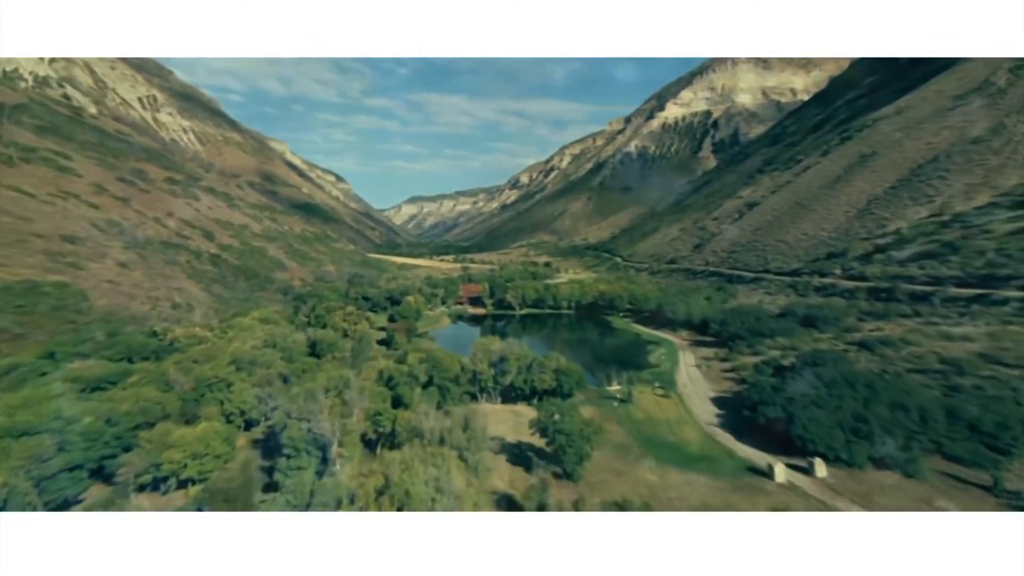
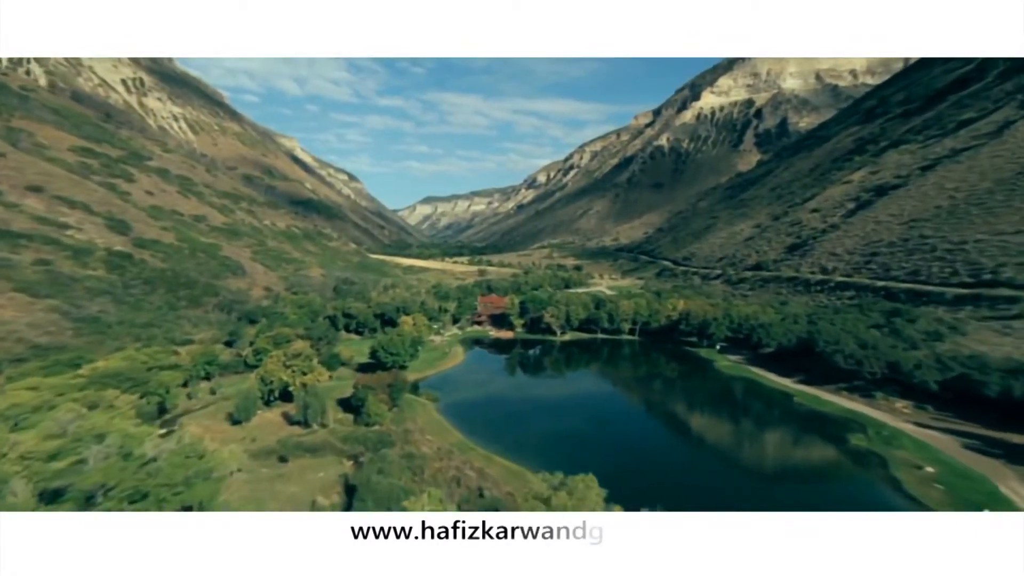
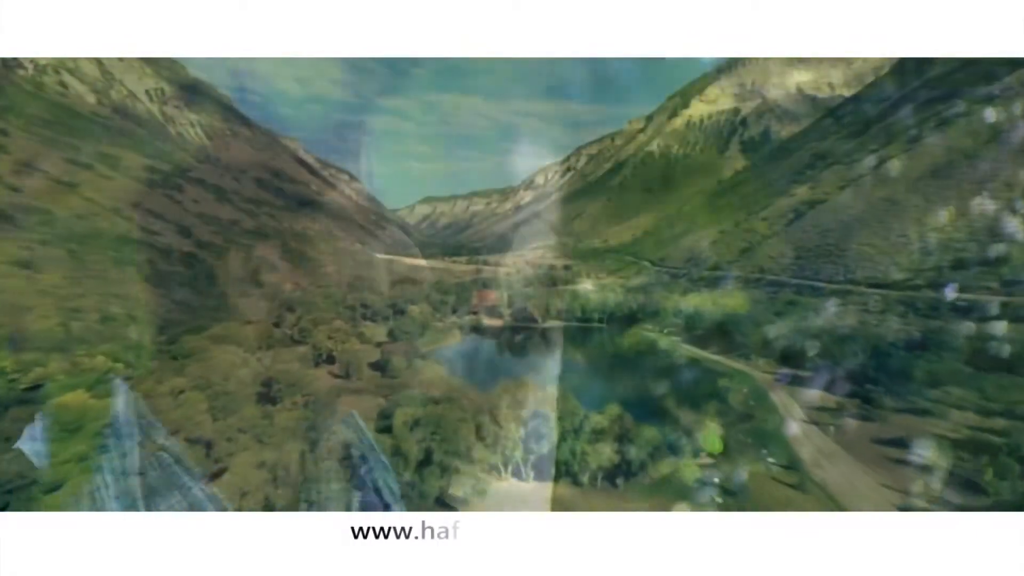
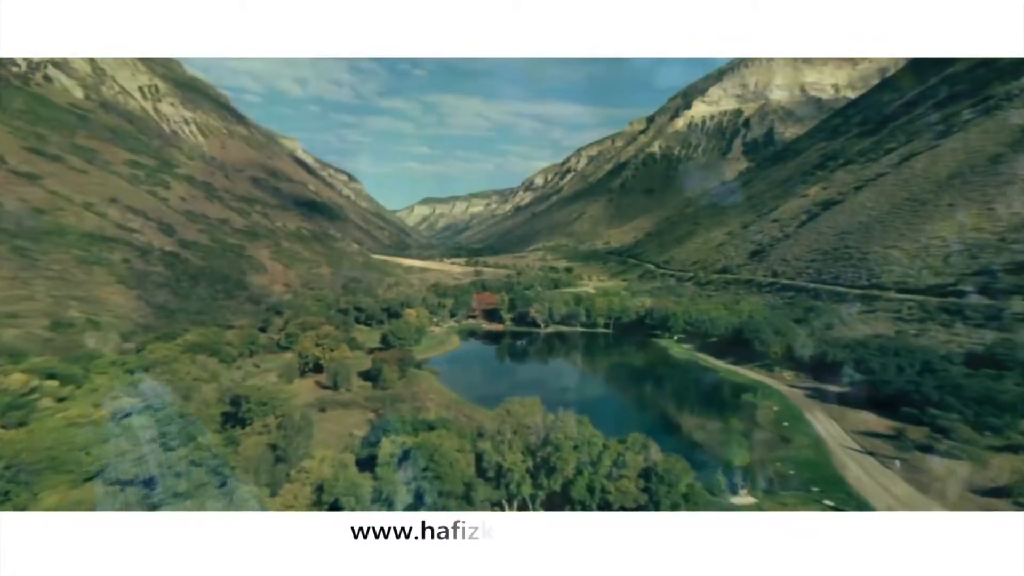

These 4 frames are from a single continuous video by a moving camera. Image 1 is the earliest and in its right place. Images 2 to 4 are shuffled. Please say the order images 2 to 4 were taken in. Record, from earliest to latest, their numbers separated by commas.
3, 4, 2
